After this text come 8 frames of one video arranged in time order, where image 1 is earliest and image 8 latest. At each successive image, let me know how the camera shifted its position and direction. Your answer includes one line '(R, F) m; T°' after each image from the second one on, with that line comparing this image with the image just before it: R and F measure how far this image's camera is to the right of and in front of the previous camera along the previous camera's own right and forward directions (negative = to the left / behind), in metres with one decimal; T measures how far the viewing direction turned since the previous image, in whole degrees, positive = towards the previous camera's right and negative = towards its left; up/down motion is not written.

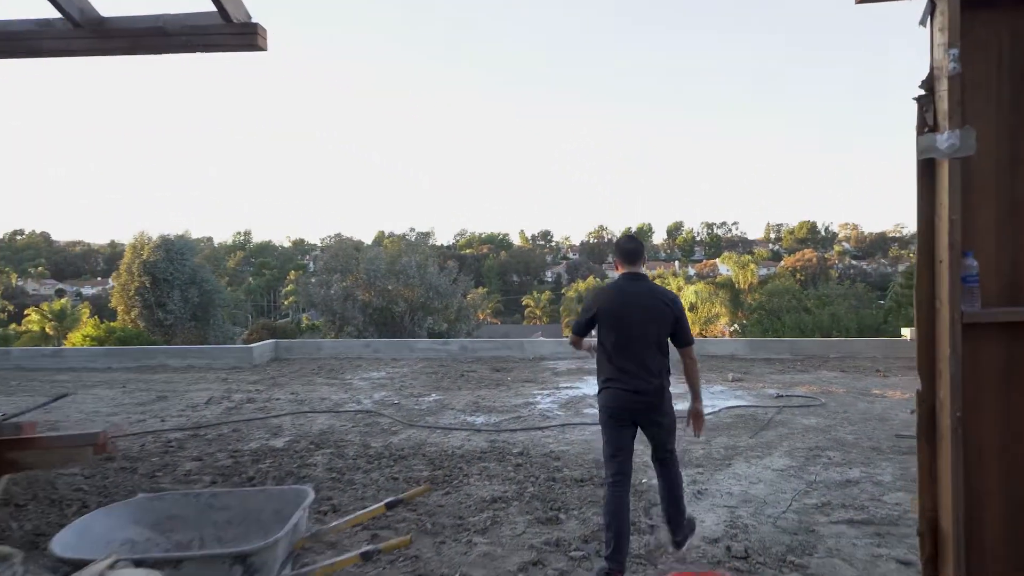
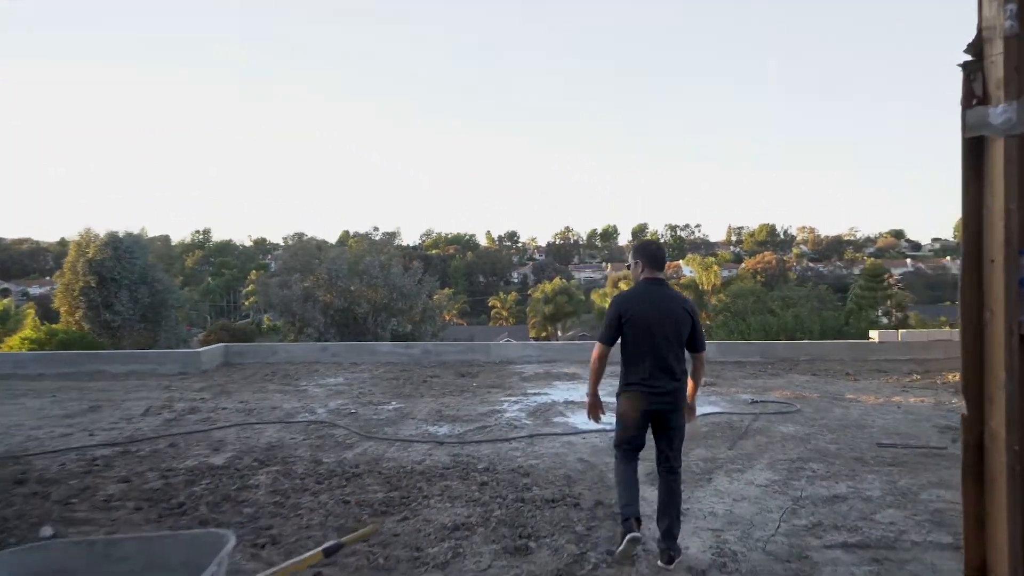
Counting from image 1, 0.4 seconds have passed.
(0.0, +0.4) m; +3°
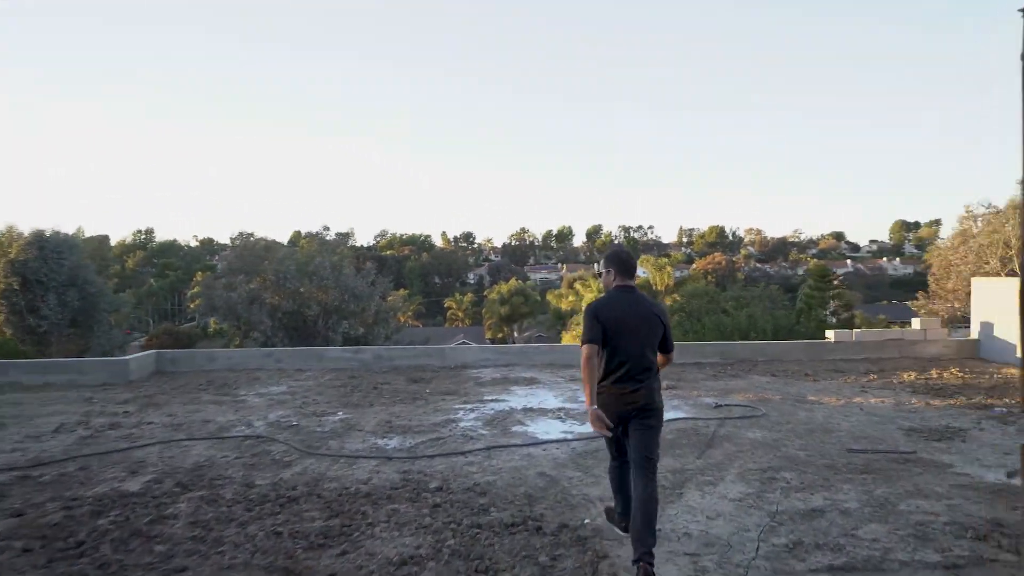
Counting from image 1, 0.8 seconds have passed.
(0.0, +0.4) m; +4°
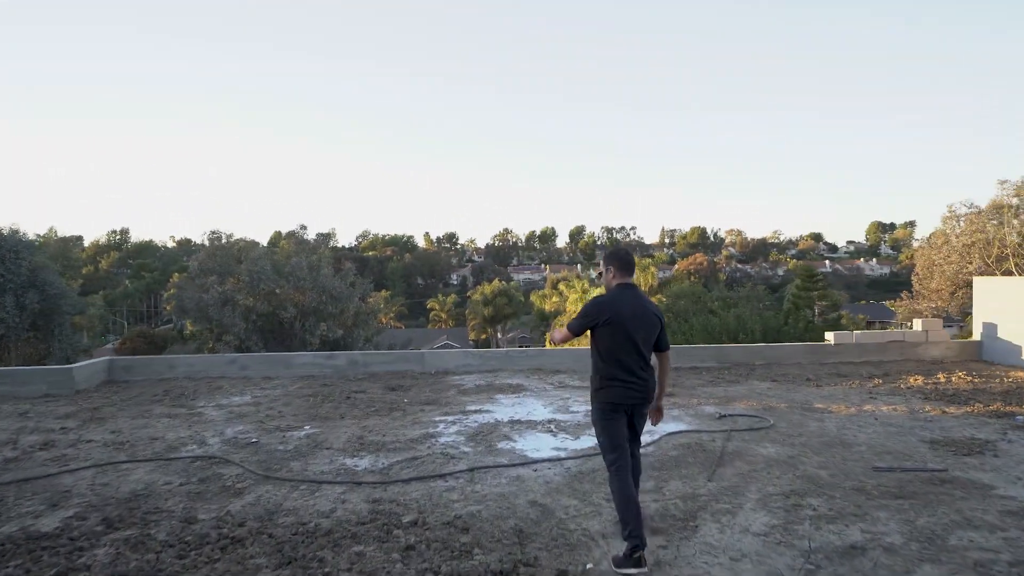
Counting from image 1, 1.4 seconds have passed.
(0.0, +0.6) m; +2°
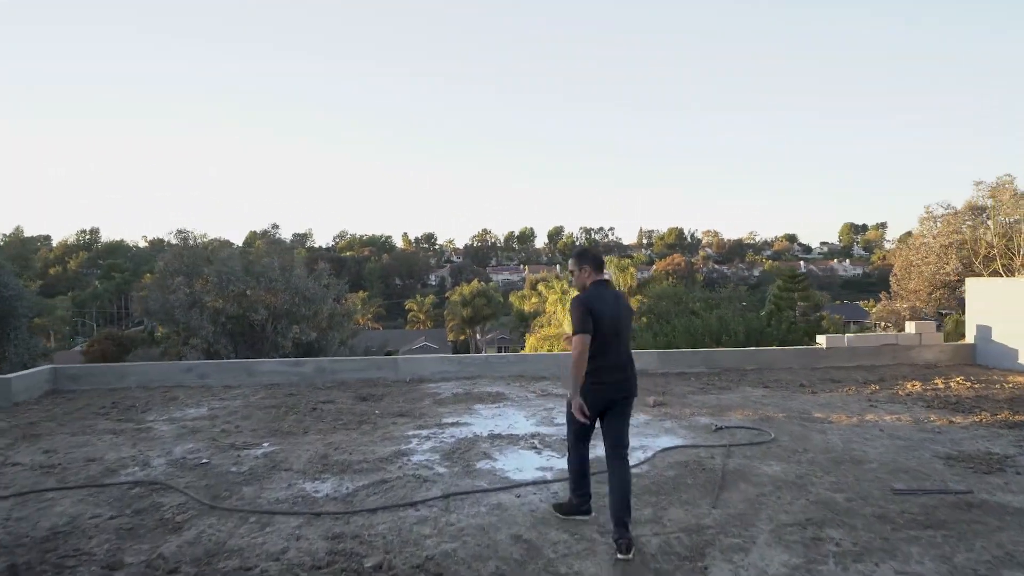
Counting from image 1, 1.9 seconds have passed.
(0.0, +0.5) m; +2°
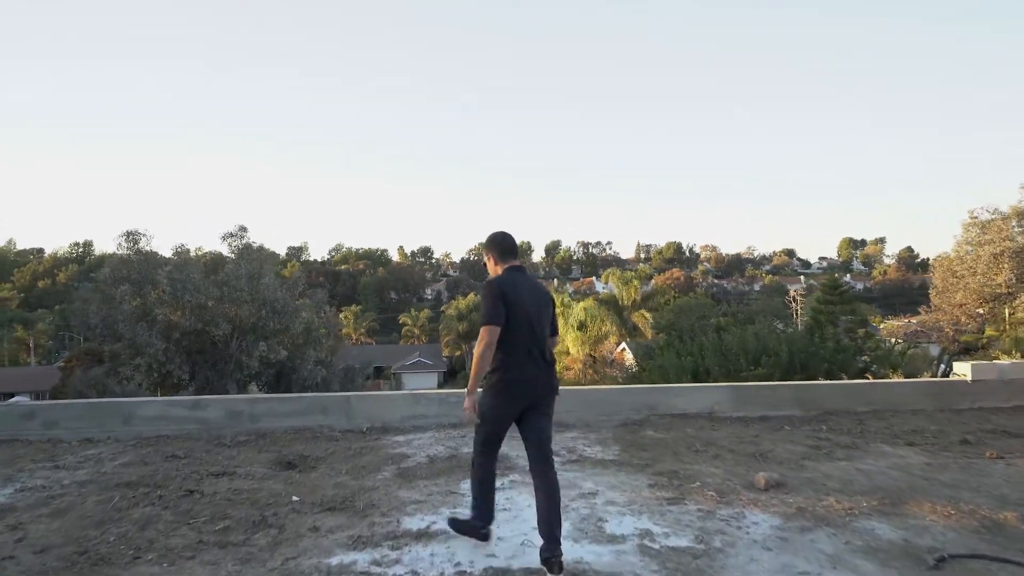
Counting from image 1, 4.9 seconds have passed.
(-0.1, +2.8) m; 0°
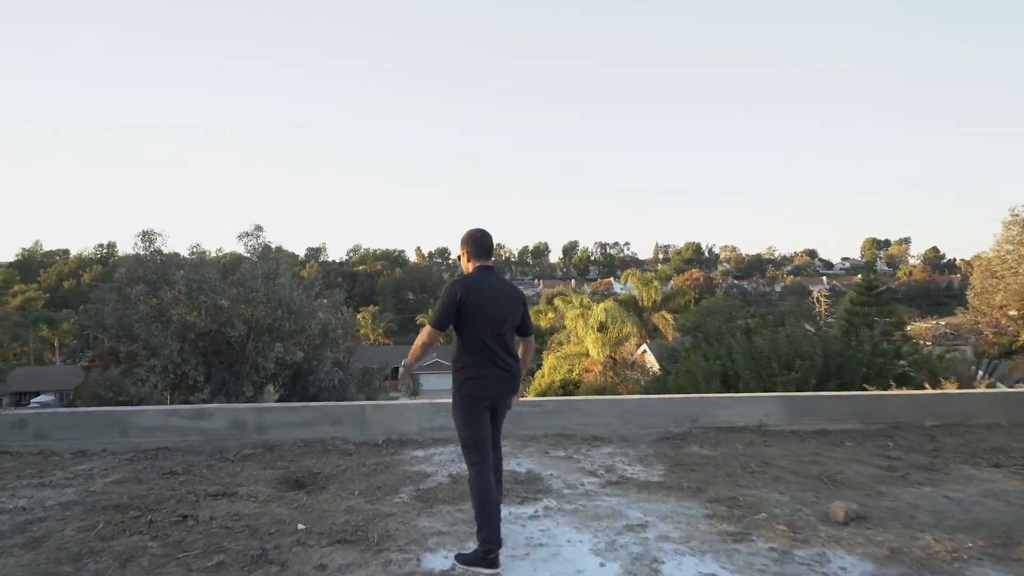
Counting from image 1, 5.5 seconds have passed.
(-0.1, +0.5) m; -2°
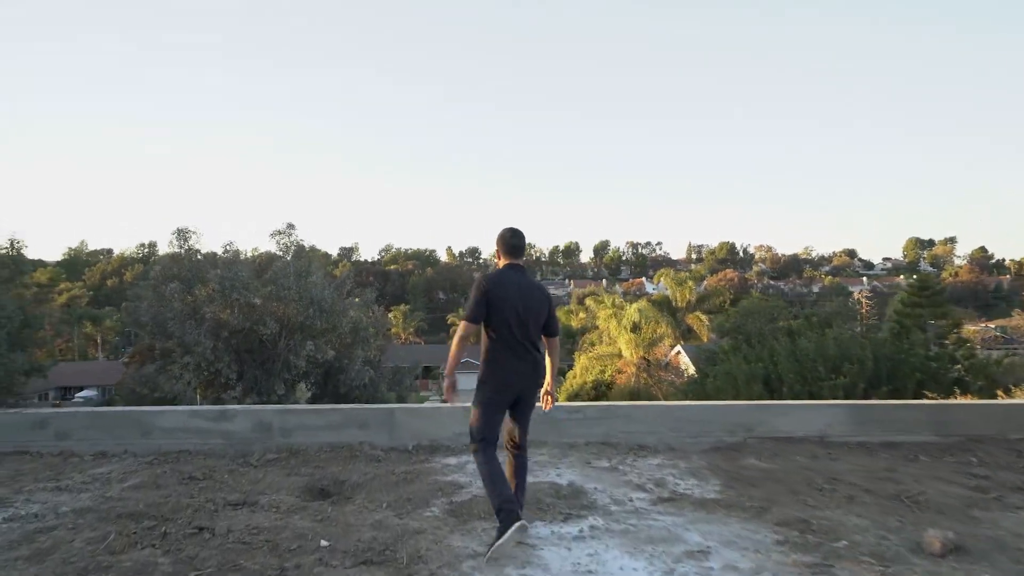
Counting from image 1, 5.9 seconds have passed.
(-0.1, +0.4) m; -3°
